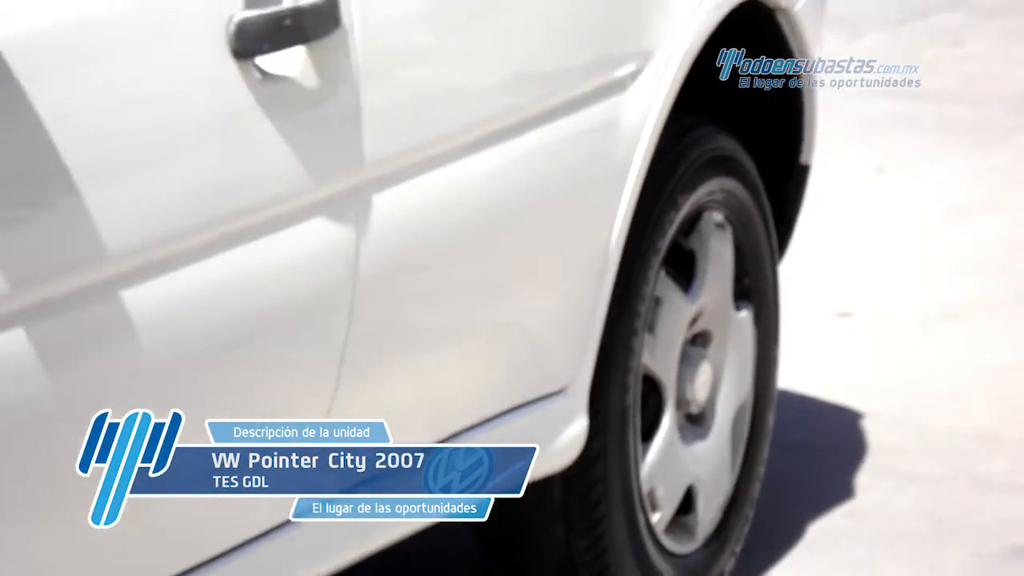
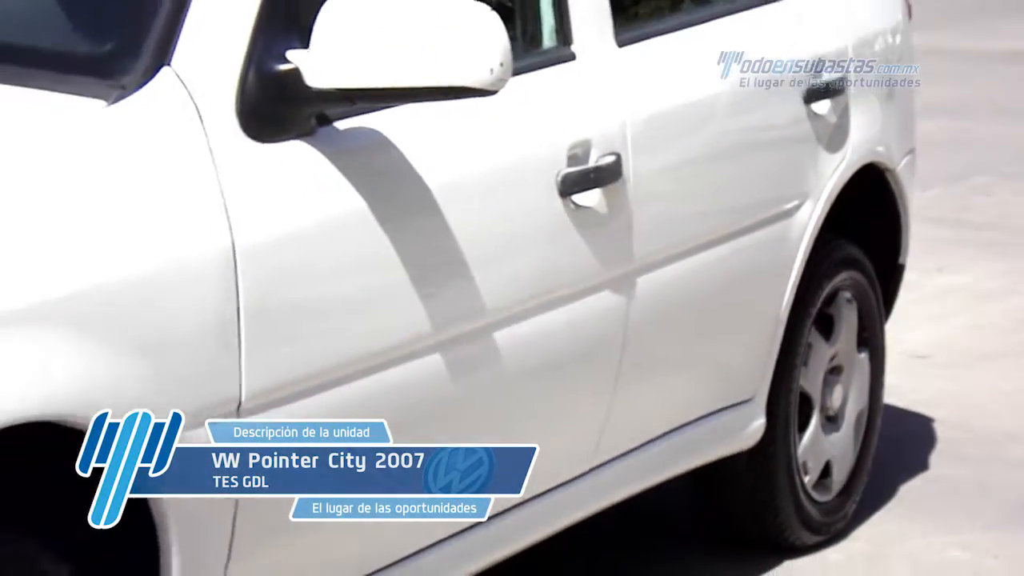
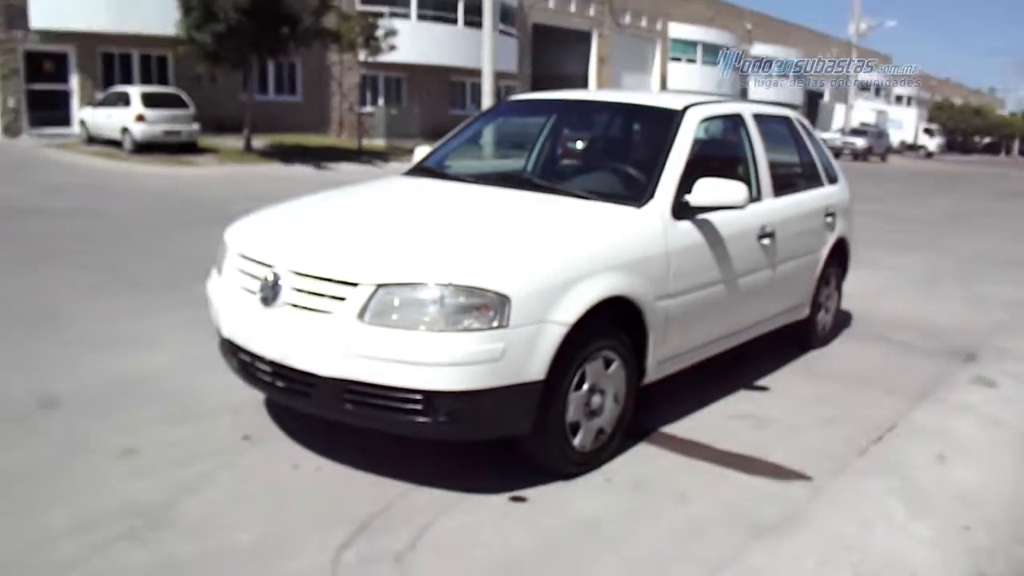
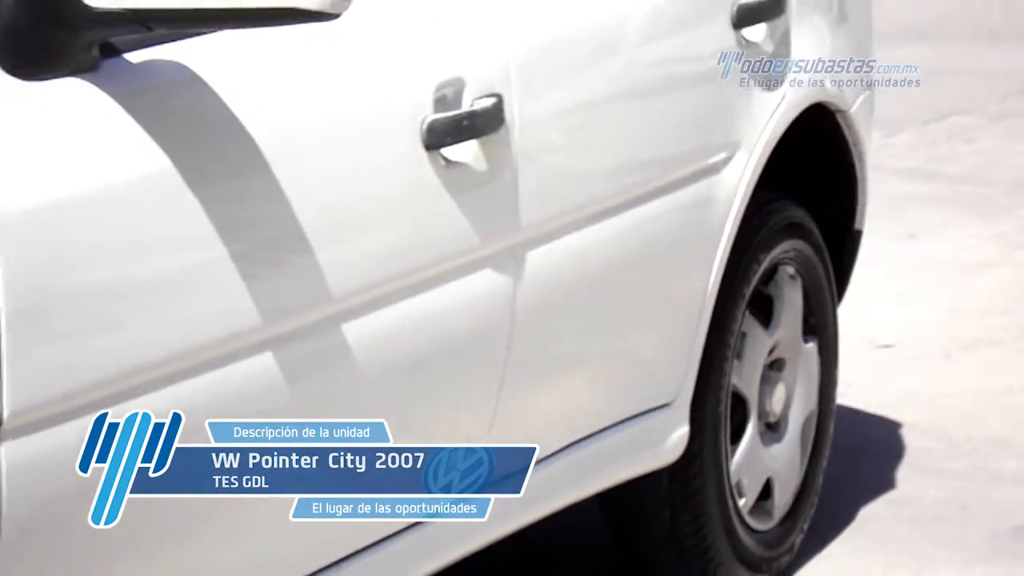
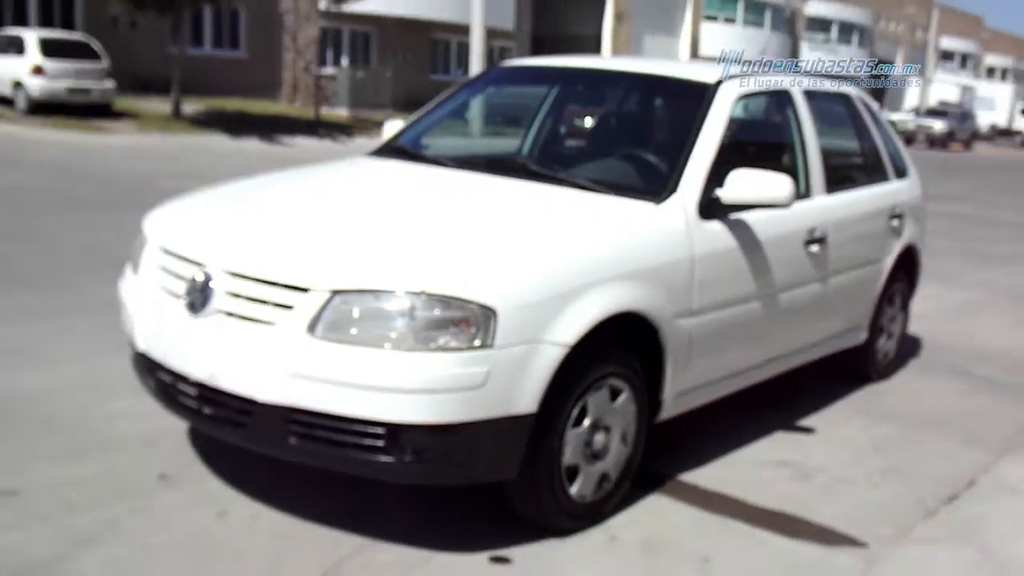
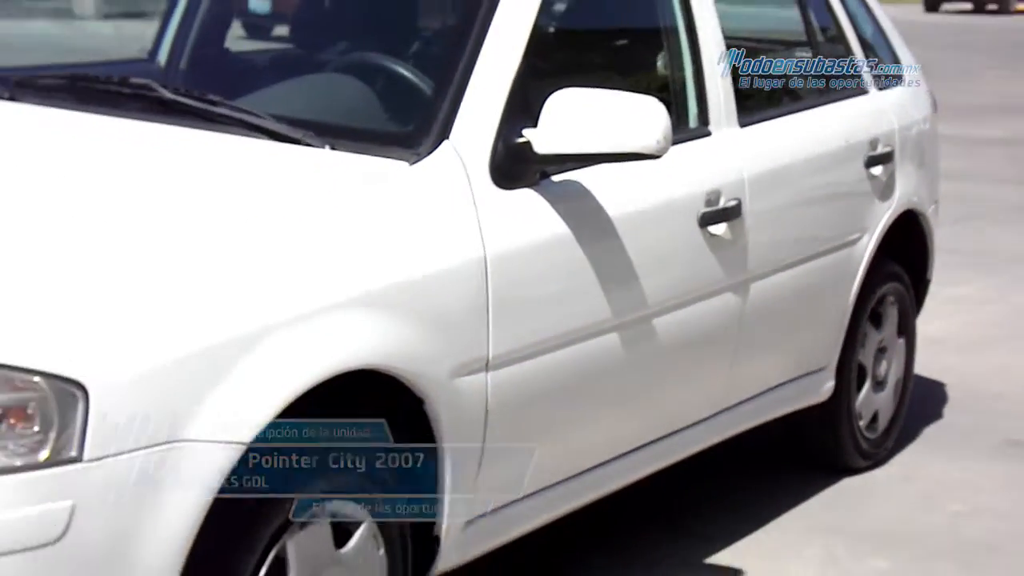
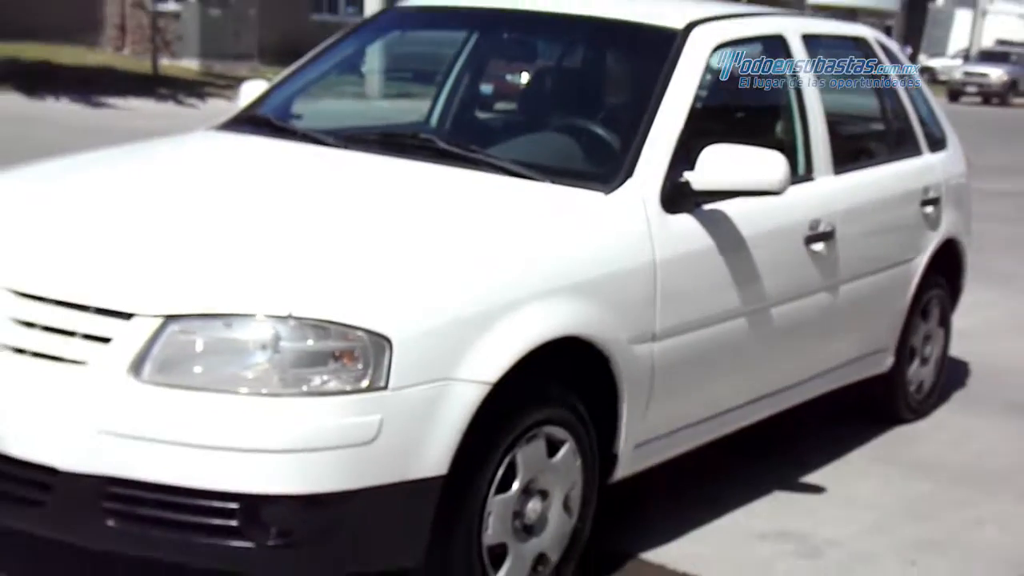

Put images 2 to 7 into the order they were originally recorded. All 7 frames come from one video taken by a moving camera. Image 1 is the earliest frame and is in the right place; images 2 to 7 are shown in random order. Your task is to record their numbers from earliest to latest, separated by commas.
4, 2, 6, 7, 5, 3
